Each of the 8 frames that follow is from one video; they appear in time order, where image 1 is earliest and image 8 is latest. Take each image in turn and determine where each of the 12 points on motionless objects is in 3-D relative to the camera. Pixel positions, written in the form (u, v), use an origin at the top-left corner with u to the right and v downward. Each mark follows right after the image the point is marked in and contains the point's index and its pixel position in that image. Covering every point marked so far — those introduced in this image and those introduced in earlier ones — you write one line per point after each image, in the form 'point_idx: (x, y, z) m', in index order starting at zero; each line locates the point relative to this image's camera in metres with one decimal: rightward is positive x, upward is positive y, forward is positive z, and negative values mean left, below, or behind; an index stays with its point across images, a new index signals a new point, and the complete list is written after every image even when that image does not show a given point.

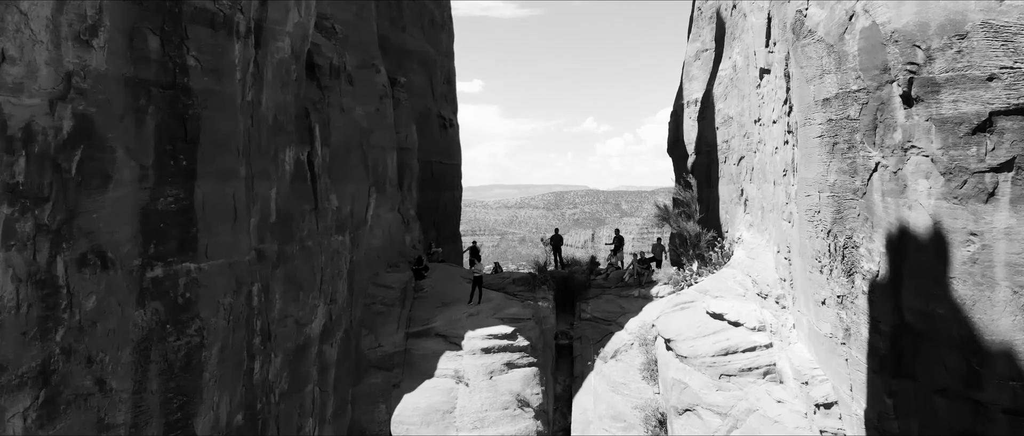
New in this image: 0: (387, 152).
0: (-2.8, +1.5, +18.8) m
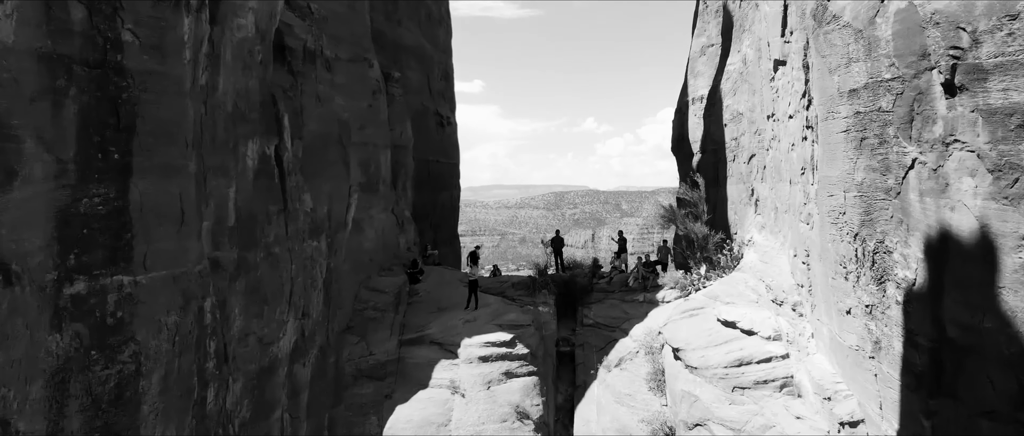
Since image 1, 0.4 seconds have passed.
0: (-2.8, +1.5, +17.9) m
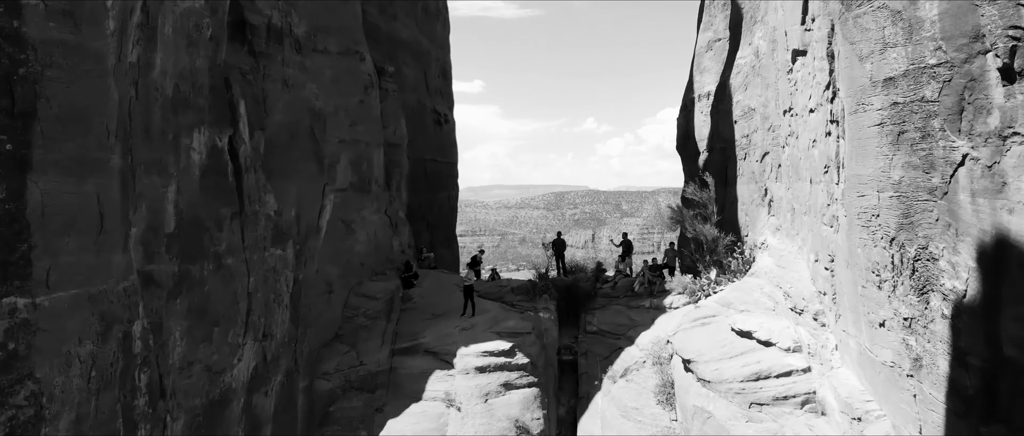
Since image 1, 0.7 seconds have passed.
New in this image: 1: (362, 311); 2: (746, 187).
0: (-2.8, +1.4, +17.0) m
1: (-2.8, -1.7, +15.4) m
2: (+4.8, +0.6, +17.1) m
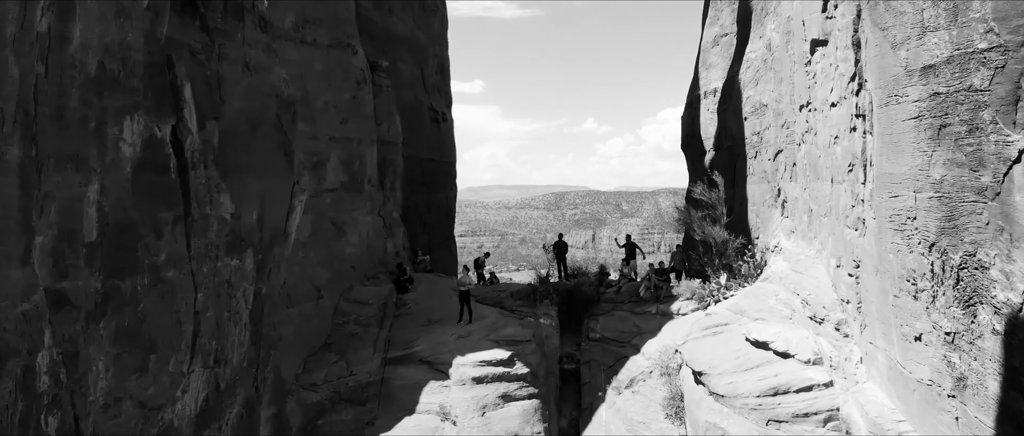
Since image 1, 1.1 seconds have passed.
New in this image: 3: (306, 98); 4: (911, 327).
0: (-2.8, +1.4, +16.1) m
1: (-2.8, -1.8, +14.6) m
2: (+4.8, +0.6, +16.3) m
3: (-3.6, +2.1, +14.3) m
4: (+4.0, -1.1, +8.3) m
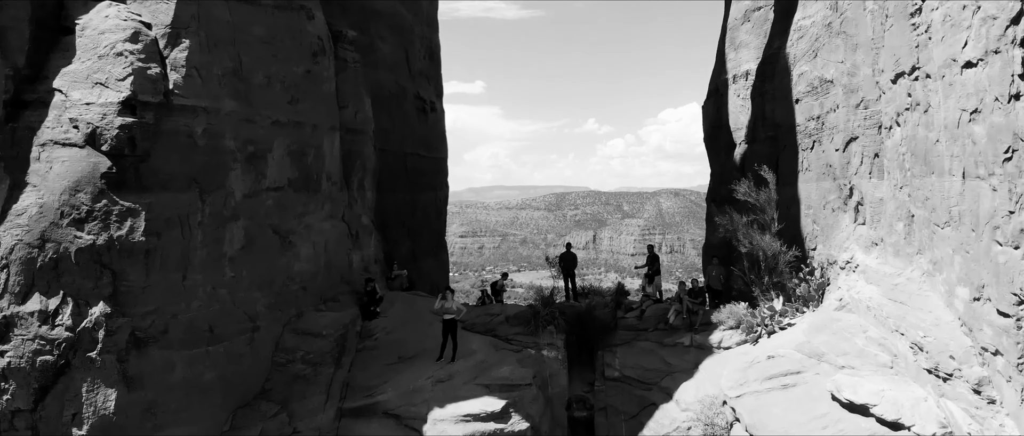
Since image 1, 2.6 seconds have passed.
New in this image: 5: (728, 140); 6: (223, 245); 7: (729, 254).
0: (-2.9, +1.3, +12.8) m
1: (-2.9, -1.9, +11.2) m
2: (+4.7, +0.5, +12.9) m
3: (-3.7, +2.0, +11.0) m
4: (+3.9, -1.2, +5.0) m
5: (+5.2, +1.9, +19.9) m
6: (-3.7, -0.4, +10.5) m
7: (+3.7, -0.6, +14.1) m
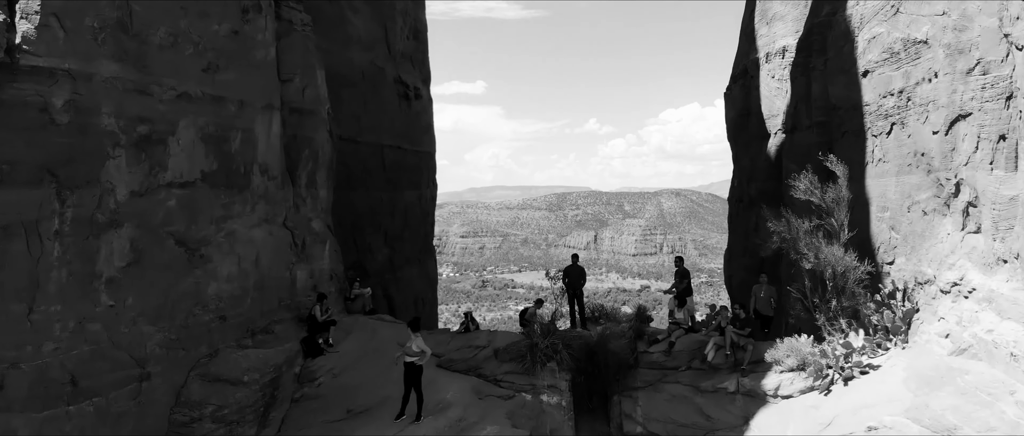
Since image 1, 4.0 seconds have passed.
0: (-3.0, +1.3, +9.9) m
1: (-3.0, -1.9, +8.3) m
2: (+4.6, +0.5, +10.0) m
3: (-3.8, +1.9, +8.1) m
4: (+3.8, -1.2, +2.0) m
5: (+5.1, +1.8, +16.9) m
6: (-3.8, -0.4, +7.5) m
7: (+3.6, -0.7, +11.1) m
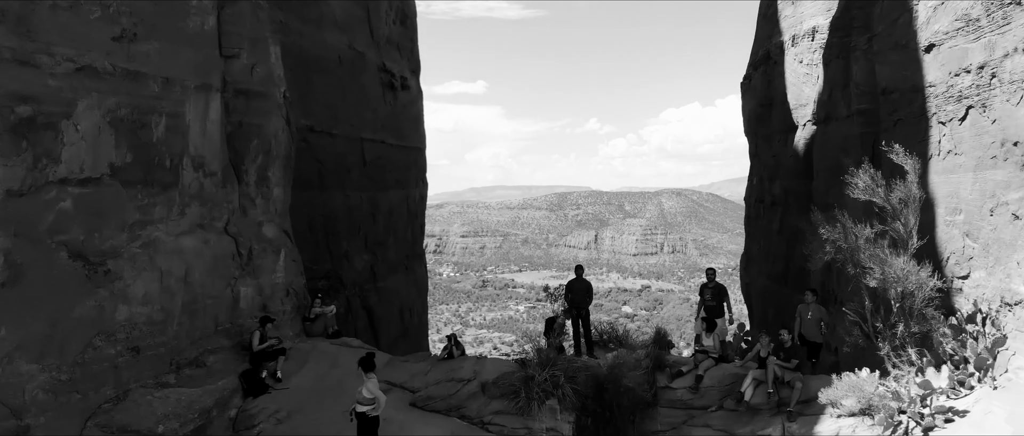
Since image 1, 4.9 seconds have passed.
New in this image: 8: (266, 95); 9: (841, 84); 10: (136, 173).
0: (-3.1, +1.2, +8.1) m
1: (-3.1, -2.0, +6.5) m
2: (+4.5, +0.4, +8.2) m
3: (-3.9, +1.9, +6.3) m
4: (+3.7, -1.3, +0.2) m
5: (+5.0, +1.8, +15.1) m
6: (-3.9, -0.5, +5.7) m
7: (+3.5, -0.7, +9.3) m
8: (-2.7, +1.3, +9.0) m
9: (+5.0, +2.1, +12.6) m
10: (-3.3, +0.4, +7.4) m
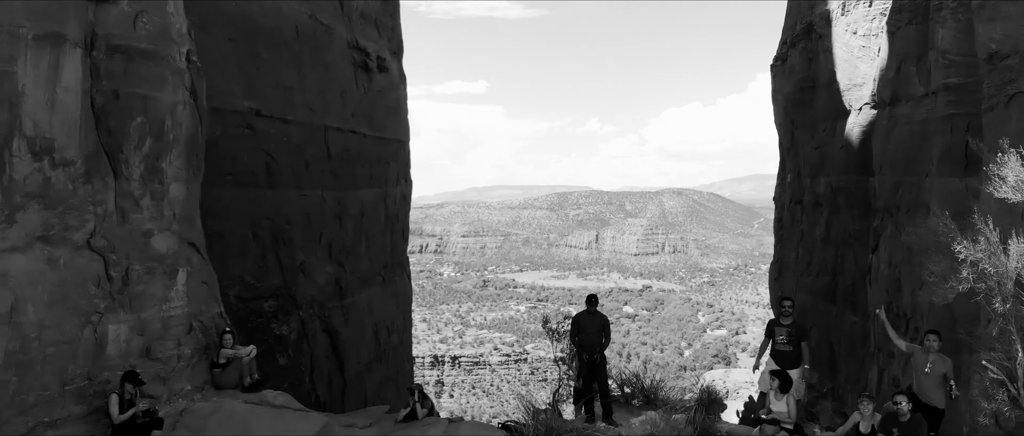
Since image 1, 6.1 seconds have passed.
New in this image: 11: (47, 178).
0: (-3.2, +1.2, +5.6) m
1: (-3.2, -2.0, +4.0) m
2: (+4.4, +0.3, +5.7) m
3: (-4.0, +1.8, +3.8) m
4: (+3.6, -1.3, -2.3) m
5: (+4.9, +1.7, +12.6) m
6: (-4.0, -0.5, +3.3) m
7: (+3.4, -0.8, +6.8) m
8: (-2.8, +1.3, +6.6) m
9: (+4.9, +2.0, +10.1) m
10: (-3.4, +0.3, +4.9) m
11: (-3.2, +0.3, +5.6) m
